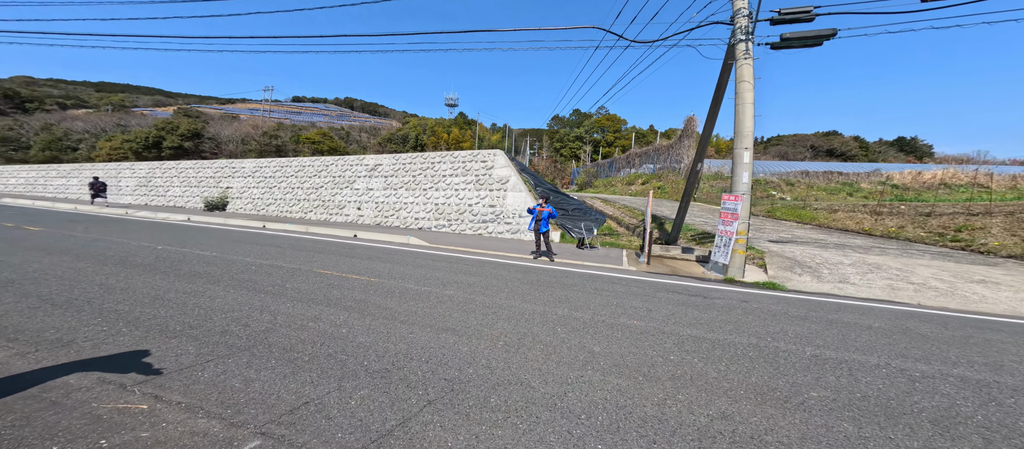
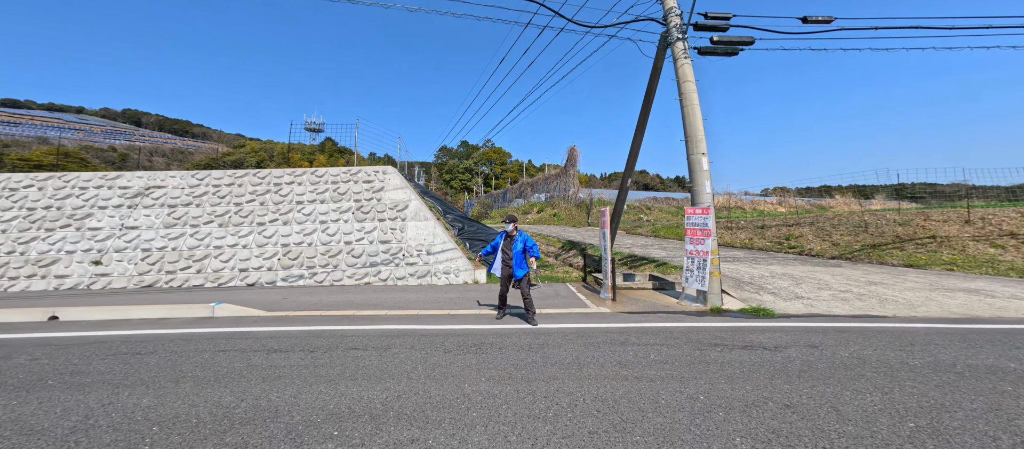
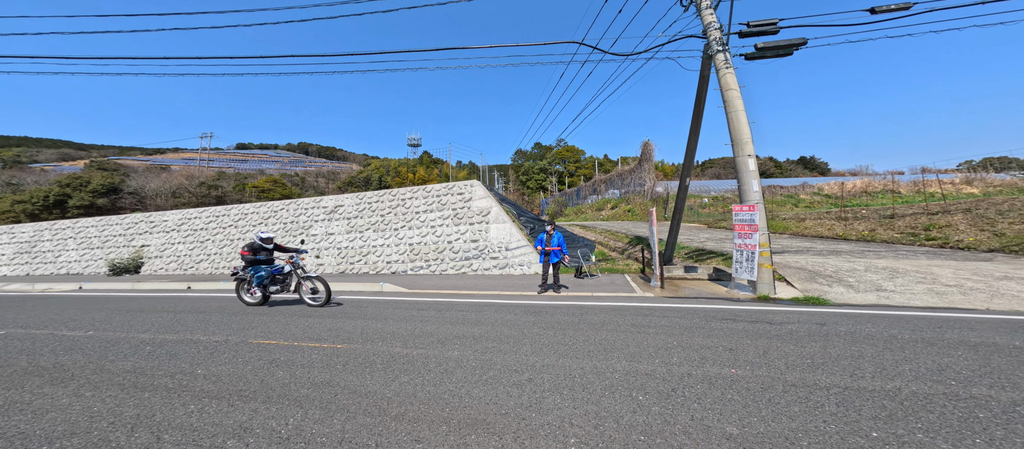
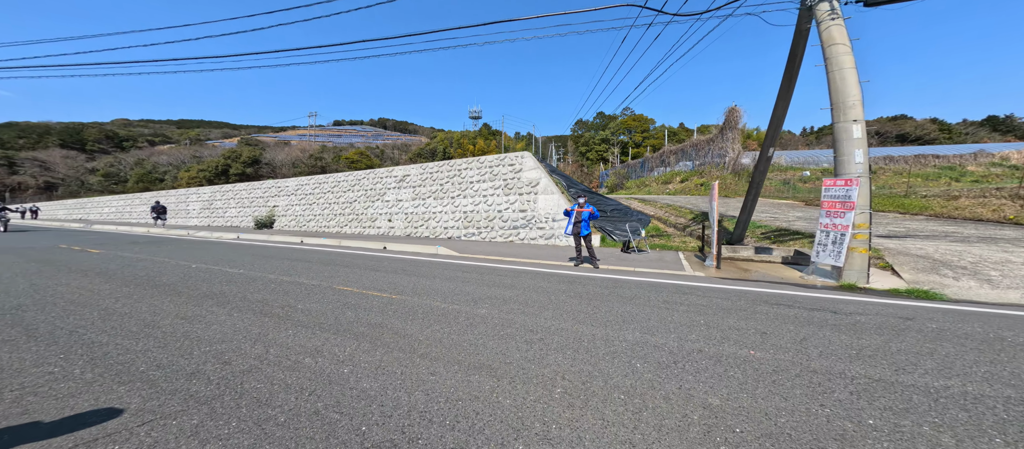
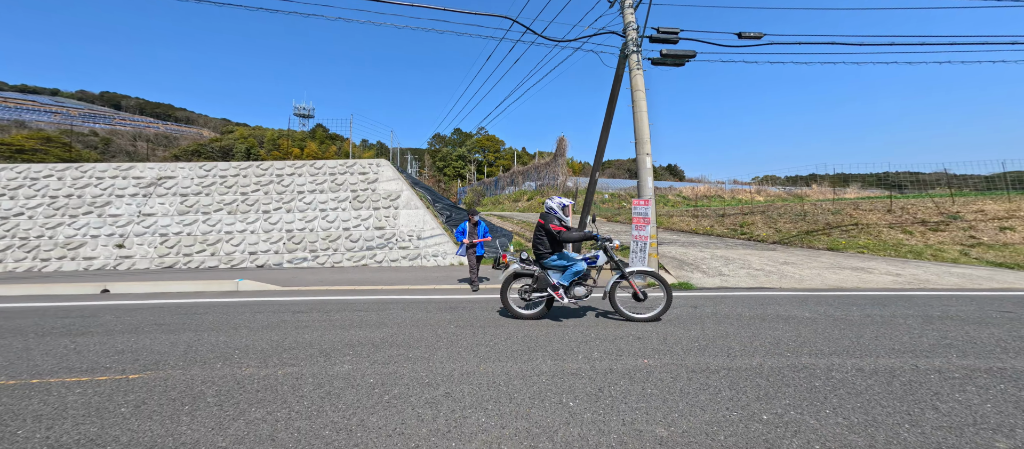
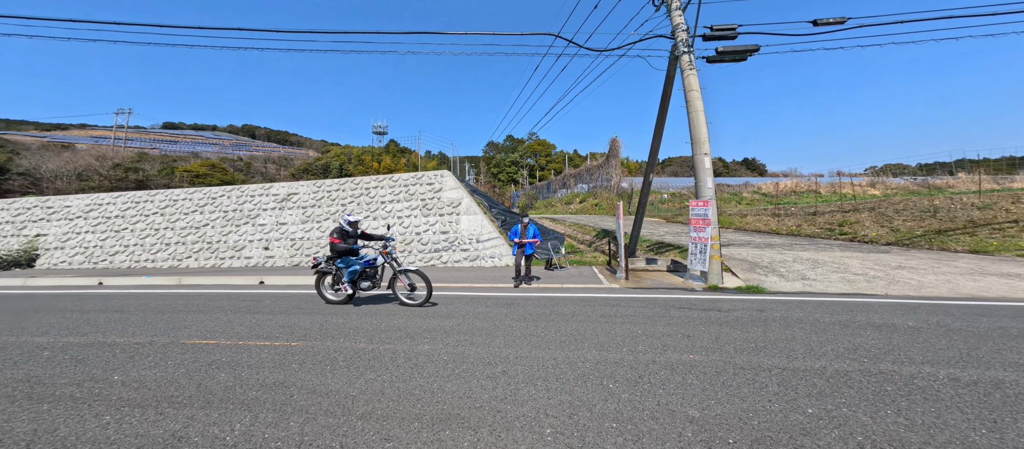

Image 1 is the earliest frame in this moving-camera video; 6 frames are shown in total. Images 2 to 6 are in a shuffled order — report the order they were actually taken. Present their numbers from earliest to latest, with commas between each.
4, 3, 6, 5, 2
